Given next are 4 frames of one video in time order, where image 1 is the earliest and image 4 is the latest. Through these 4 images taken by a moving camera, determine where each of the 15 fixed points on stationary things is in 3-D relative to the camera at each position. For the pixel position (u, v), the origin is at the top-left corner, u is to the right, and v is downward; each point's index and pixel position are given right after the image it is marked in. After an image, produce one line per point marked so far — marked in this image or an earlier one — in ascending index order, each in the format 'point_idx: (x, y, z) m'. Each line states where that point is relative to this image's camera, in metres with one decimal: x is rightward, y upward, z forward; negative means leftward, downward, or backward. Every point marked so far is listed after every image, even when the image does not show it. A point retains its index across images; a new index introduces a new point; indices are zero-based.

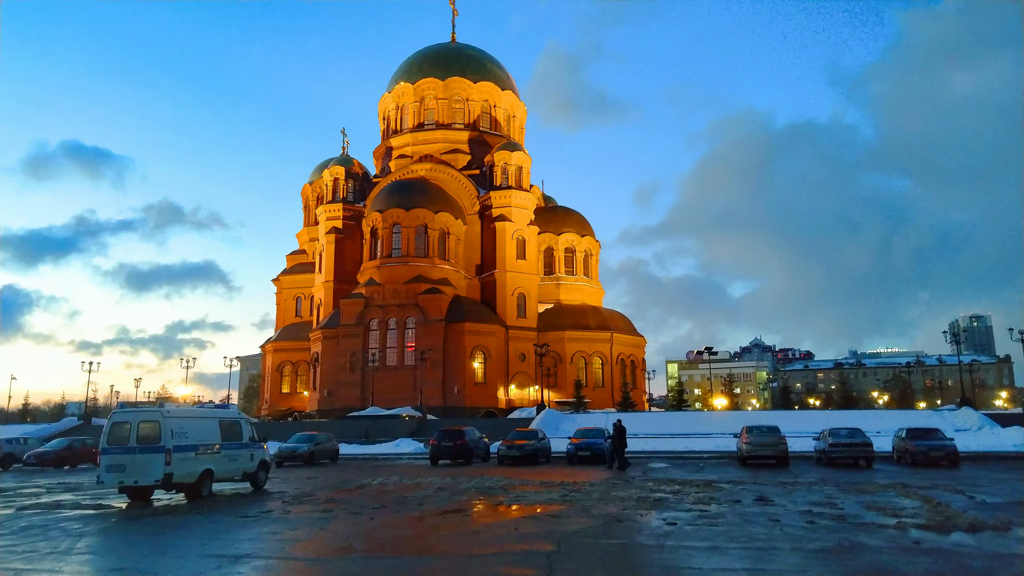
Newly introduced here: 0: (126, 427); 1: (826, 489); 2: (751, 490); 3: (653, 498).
0: (-8.0, -2.9, +15.9) m
1: (+6.8, -4.3, +16.6) m
2: (+5.1, -4.3, +16.2) m
3: (+2.7, -4.0, +14.6) m
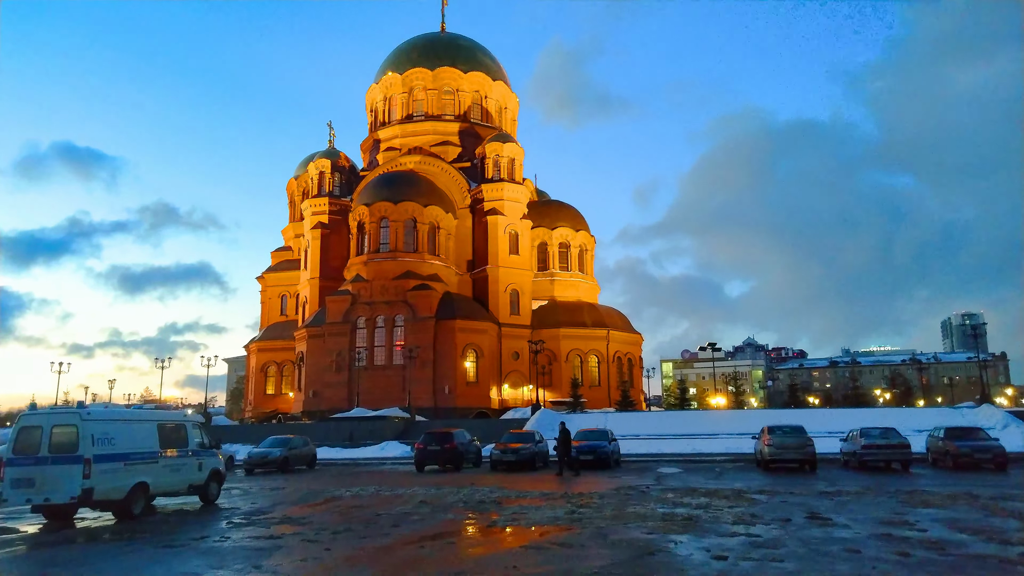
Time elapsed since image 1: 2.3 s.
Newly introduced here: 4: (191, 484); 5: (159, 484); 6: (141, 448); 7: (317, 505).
0: (-8.1, -2.5, +13.1) m
1: (+6.7, -3.9, +13.9) m
2: (+5.0, -3.8, +13.5) m
3: (+2.6, -3.5, +11.9) m
4: (-6.5, -4.0, +15.5) m
5: (-6.7, -3.7, +14.6) m
6: (-6.9, -3.0, +14.3) m
7: (-3.9, -4.3, +15.4) m
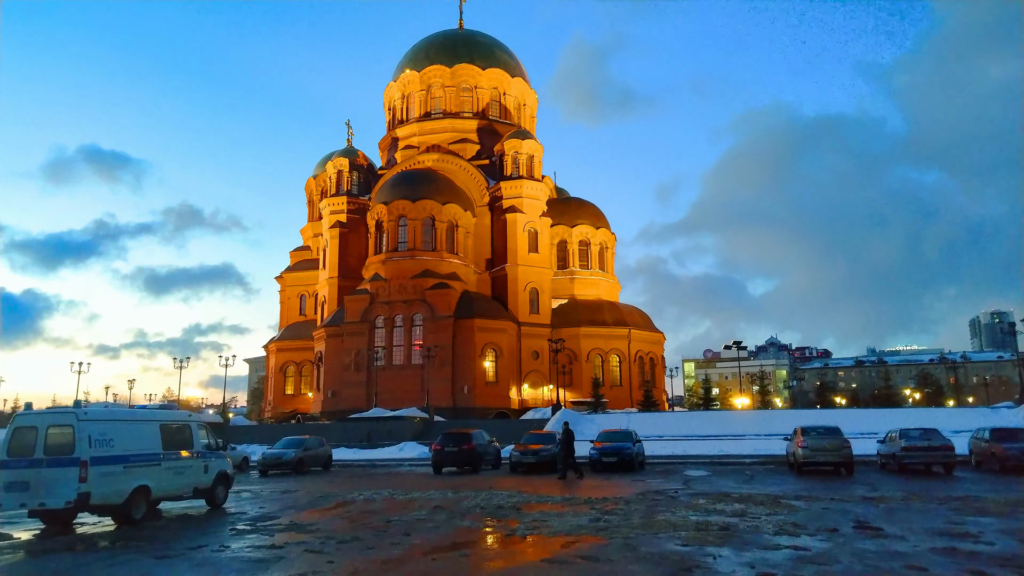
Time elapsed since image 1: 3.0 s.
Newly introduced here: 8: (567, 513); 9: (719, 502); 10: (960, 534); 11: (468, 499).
0: (-7.7, -2.3, +12.4) m
1: (+7.1, -3.7, +12.9) m
2: (+5.3, -3.6, +12.5) m
3: (+2.9, -3.4, +10.9) m
4: (-6.1, -3.8, +14.8) m
5: (-6.3, -3.6, +13.9) m
6: (-6.5, -2.9, +13.6) m
7: (-3.5, -4.2, +14.6) m
8: (+0.9, -3.7, +12.8) m
9: (+3.8, -3.9, +14.0) m
10: (+5.8, -3.2, +9.9) m
11: (-0.9, -4.3, +15.6) m
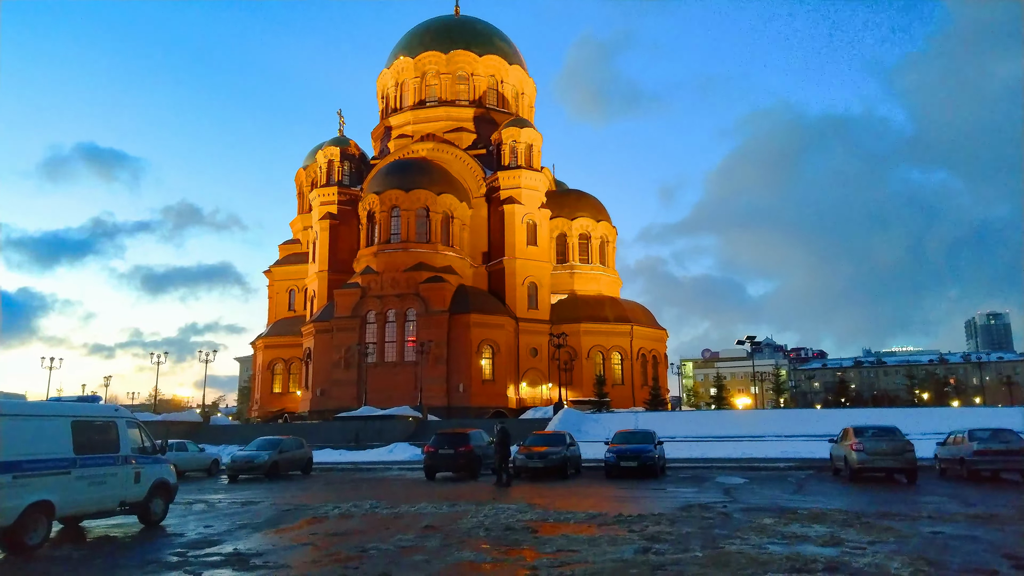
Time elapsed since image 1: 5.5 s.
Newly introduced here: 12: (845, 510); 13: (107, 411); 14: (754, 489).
0: (-7.5, -1.7, +9.3) m
1: (+7.3, -3.1, +9.8) m
2: (+5.5, -3.1, +9.5) m
3: (+3.1, -2.8, +7.9) m
4: (-5.9, -3.2, +11.7) m
5: (-6.1, -3.0, +10.8) m
6: (-6.4, -2.3, +10.5) m
7: (-3.3, -3.6, +11.5) m
8: (+1.1, -3.2, +9.7) m
9: (+3.9, -3.3, +10.9) m
10: (+6.0, -2.6, +6.9) m
11: (-0.7, -3.7, +12.5) m
12: (+5.5, -3.6, +12.7) m
13: (-6.3, -1.9, +12.0) m
14: (+5.2, -4.3, +16.5) m
